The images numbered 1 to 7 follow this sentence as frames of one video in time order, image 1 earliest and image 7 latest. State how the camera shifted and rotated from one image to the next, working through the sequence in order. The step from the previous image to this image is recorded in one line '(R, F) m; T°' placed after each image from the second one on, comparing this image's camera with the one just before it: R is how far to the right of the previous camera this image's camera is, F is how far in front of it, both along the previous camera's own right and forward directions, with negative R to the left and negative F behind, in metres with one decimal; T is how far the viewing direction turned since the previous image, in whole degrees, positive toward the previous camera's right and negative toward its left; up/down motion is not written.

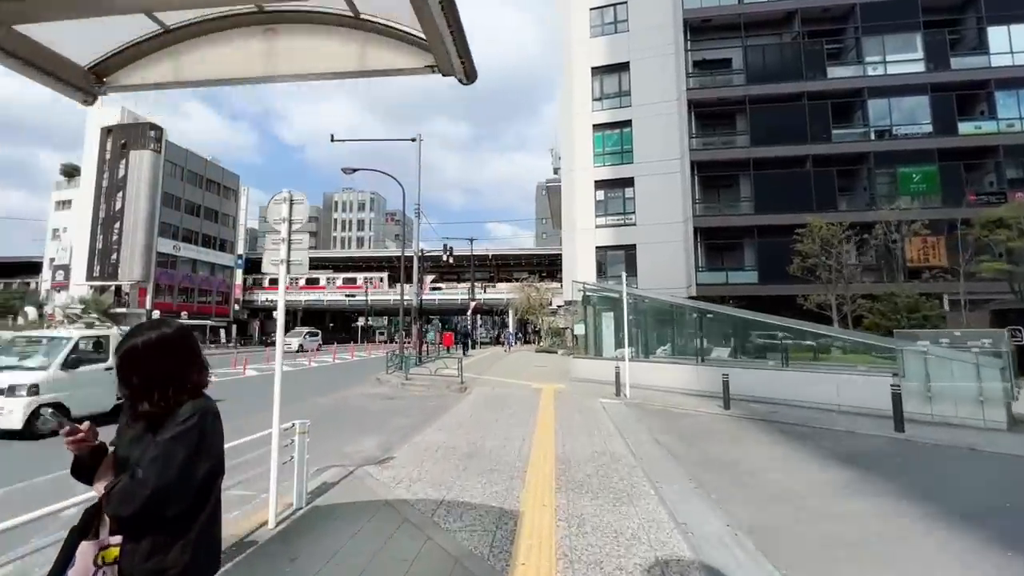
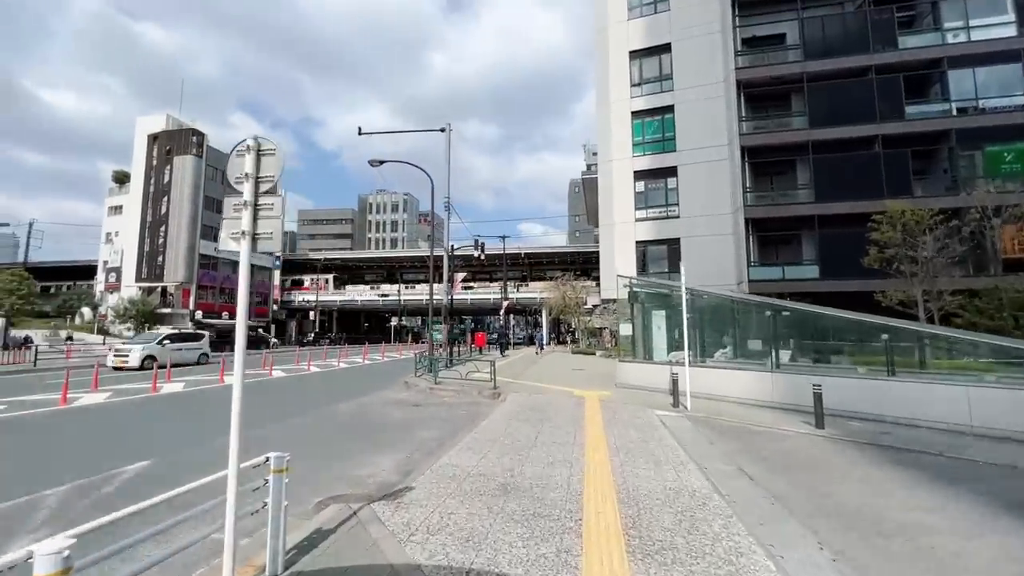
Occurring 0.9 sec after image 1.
(-0.2, +1.4) m; -4°
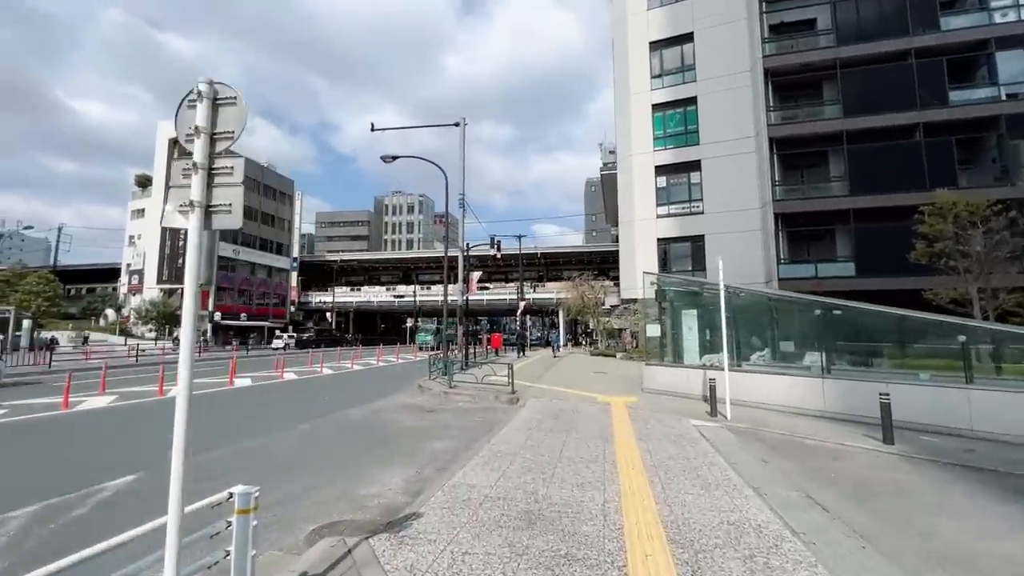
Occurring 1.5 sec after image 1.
(-0.1, +0.8) m; -2°
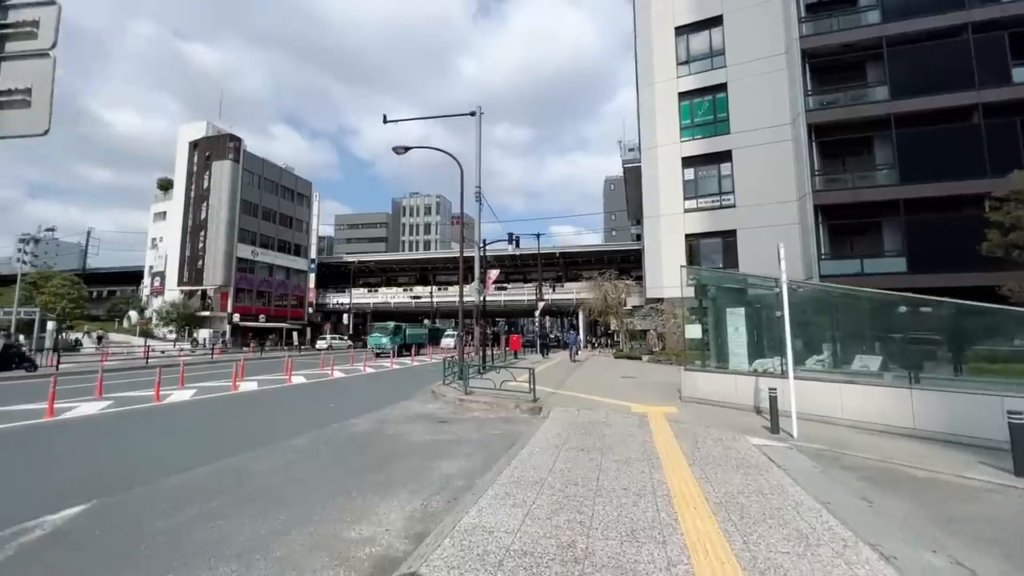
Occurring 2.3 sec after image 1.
(-0.1, +1.3) m; -2°
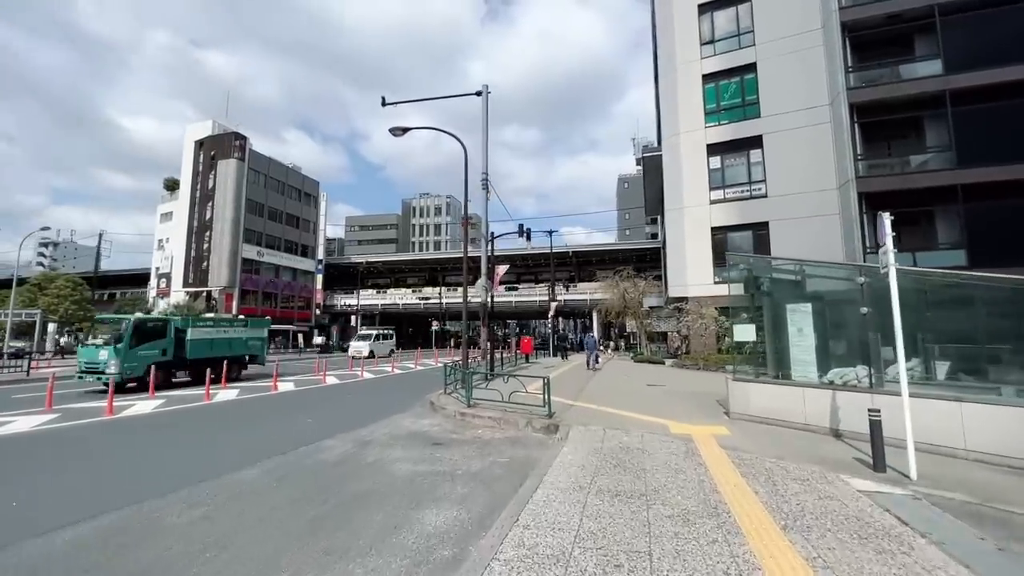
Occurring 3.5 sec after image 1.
(0.0, +2.0) m; -2°
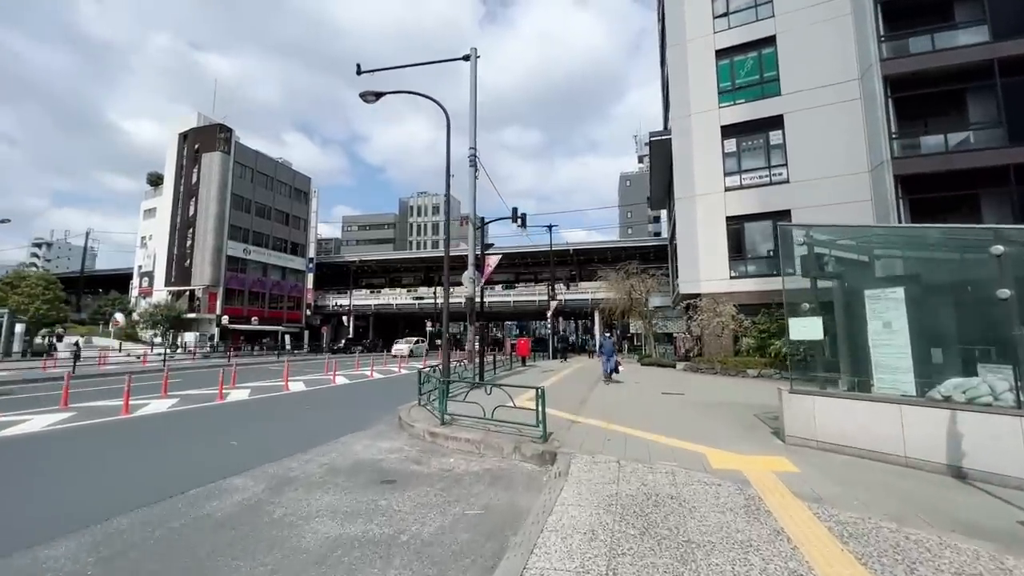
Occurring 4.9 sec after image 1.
(+0.3, +2.4) m; 0°
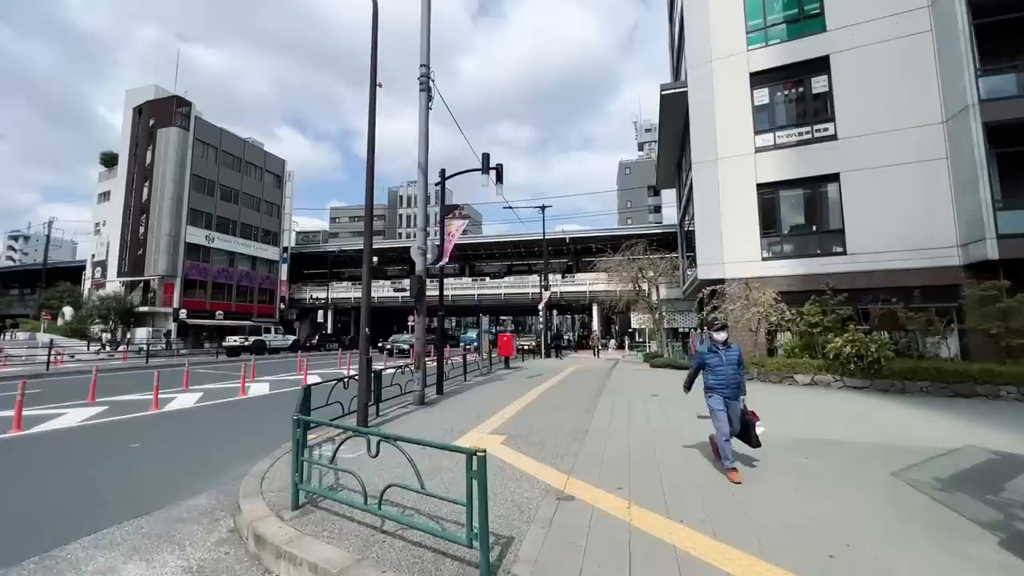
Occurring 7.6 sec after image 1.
(+0.7, +4.4) m; 0°
